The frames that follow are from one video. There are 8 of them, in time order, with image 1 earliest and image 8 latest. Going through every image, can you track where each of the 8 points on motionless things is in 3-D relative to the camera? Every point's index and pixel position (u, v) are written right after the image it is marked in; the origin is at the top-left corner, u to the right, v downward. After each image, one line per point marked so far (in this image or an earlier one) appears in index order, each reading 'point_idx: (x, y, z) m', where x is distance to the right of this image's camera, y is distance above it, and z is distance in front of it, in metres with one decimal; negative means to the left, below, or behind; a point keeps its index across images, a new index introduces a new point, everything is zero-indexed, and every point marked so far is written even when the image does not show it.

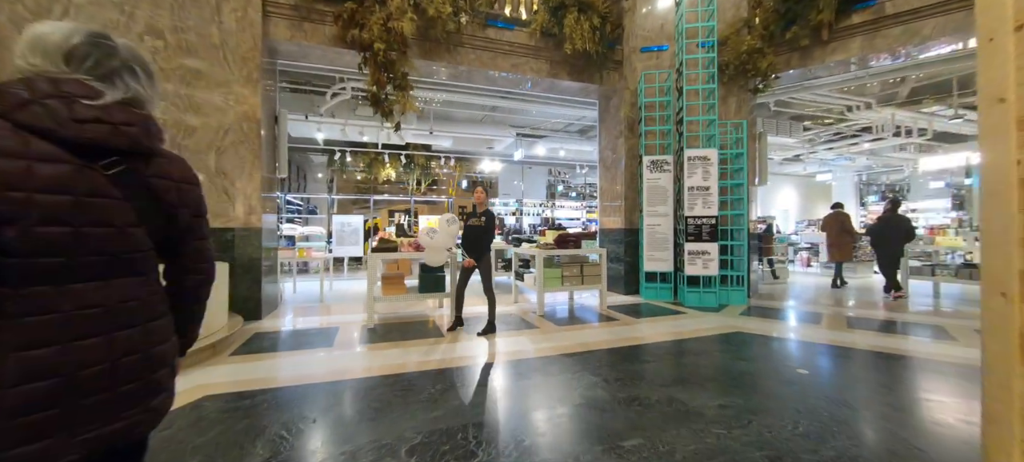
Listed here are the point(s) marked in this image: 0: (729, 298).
0: (+3.3, -1.0, +5.6) m
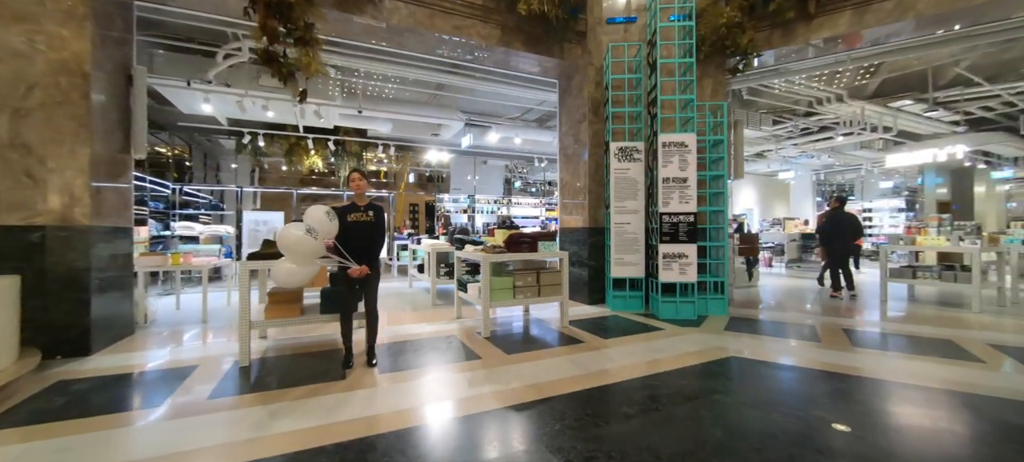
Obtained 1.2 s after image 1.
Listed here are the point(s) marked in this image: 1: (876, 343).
0: (+2.5, -1.0, +4.8) m
1: (+3.8, -1.1, +3.9) m
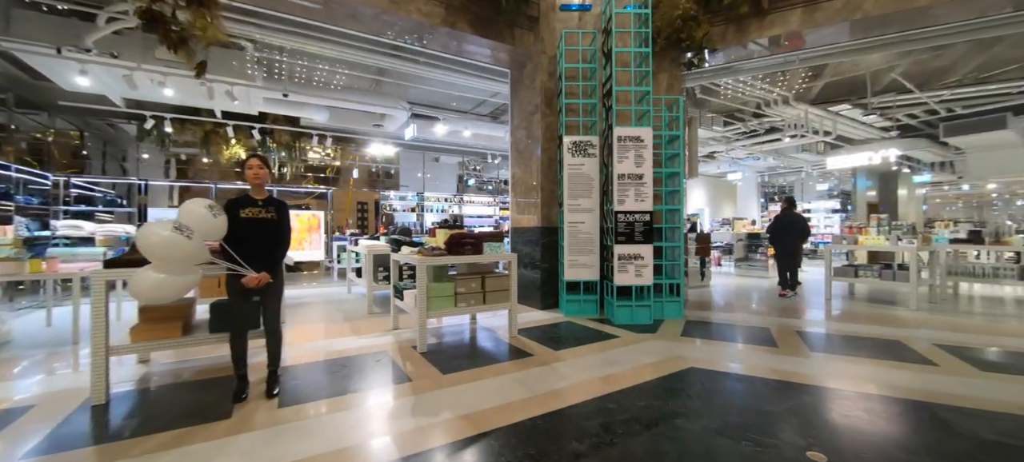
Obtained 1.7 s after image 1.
0: (+1.9, -1.0, +4.5) m
1: (+3.3, -1.1, +3.8) m
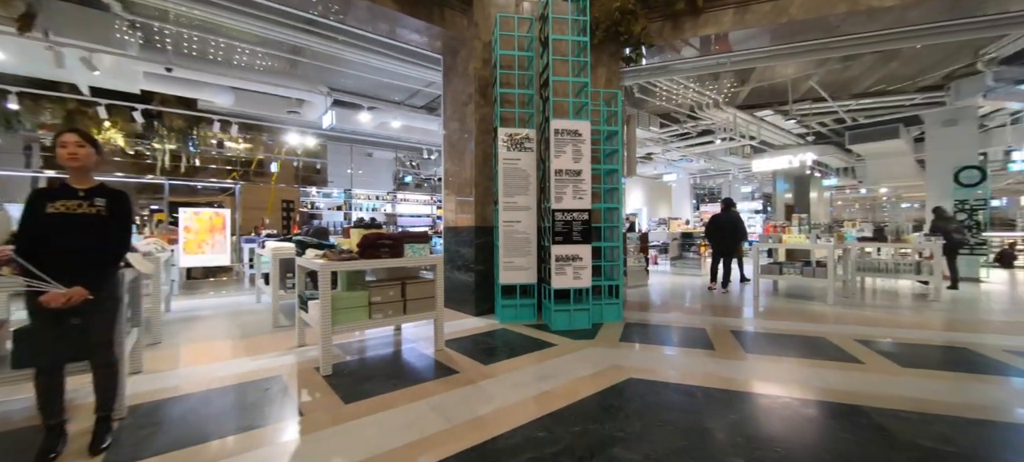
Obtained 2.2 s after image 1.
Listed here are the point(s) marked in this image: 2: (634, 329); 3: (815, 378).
0: (+1.1, -1.0, +4.3) m
1: (+2.6, -1.1, +3.8) m
2: (+1.4, -1.1, +4.1) m
3: (+2.2, -1.1, +2.7) m
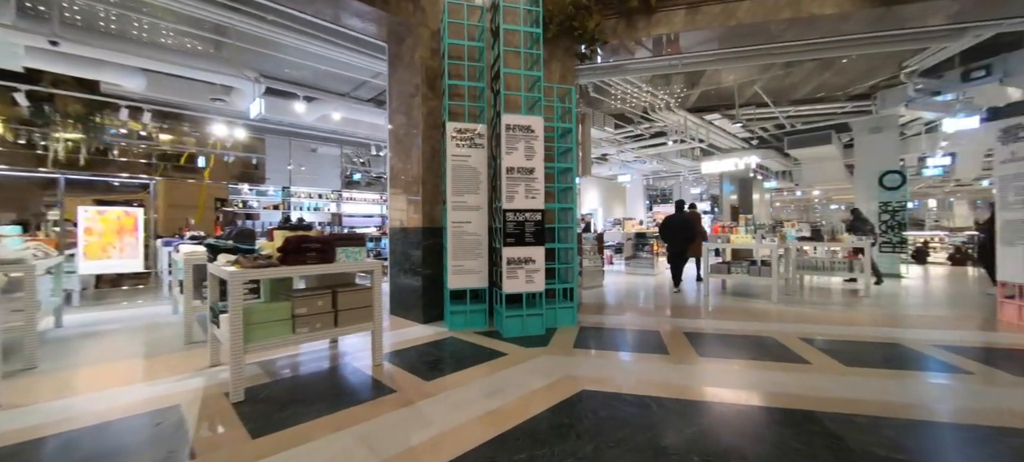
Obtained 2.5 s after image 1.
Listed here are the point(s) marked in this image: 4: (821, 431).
0: (+0.5, -1.0, +4.2) m
1: (+2.1, -1.1, +3.8) m
2: (+0.8, -1.1, +4.0) m
3: (+1.8, -1.1, +2.7) m
4: (+1.6, -1.0, +1.9) m
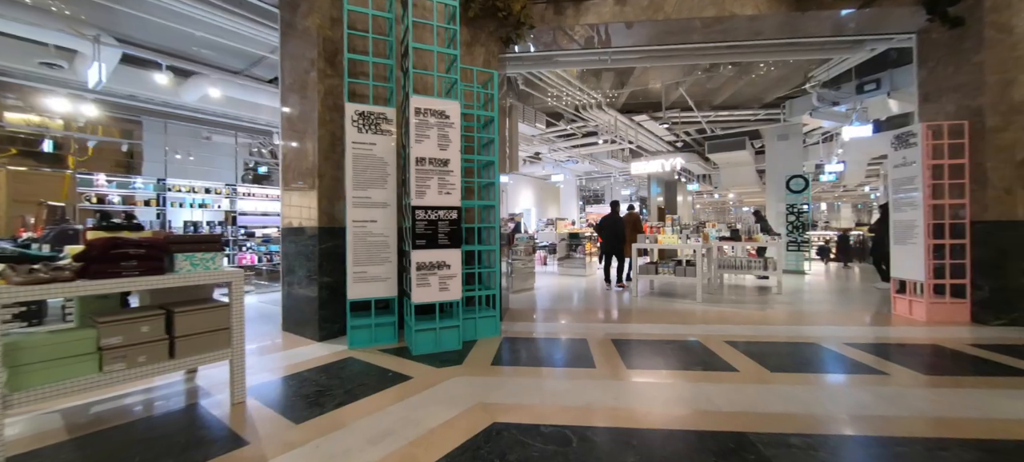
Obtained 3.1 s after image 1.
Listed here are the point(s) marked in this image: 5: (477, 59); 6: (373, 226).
0: (-0.3, -1.0, +3.7) m
1: (+1.3, -1.1, +3.6) m
2: (0.0, -1.1, +3.6) m
3: (+1.2, -1.1, +2.4) m
4: (+1.1, -1.0, +1.7) m
5: (-0.4, +2.0, +4.3) m
6: (-1.3, 0.0, +3.5) m
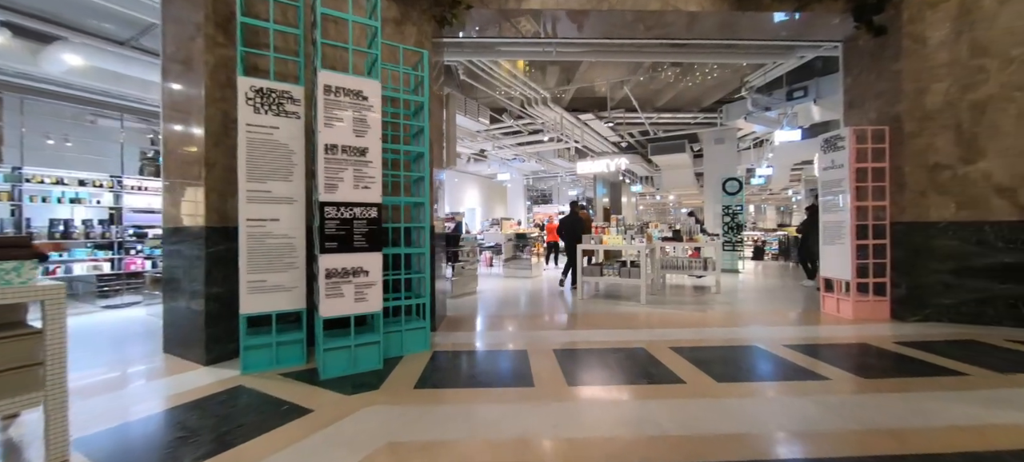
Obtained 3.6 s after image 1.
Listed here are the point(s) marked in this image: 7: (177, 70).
0: (-0.9, -1.0, +3.3) m
1: (+0.7, -1.1, +3.3) m
2: (-0.6, -1.1, +3.2) m
3: (+0.8, -1.1, +2.2) m
4: (+0.7, -1.0, +1.4) m
5: (-1.1, +2.0, +3.8) m
6: (-1.8, 0.0, +2.9) m
7: (-3.0, +1.4, +3.3) m
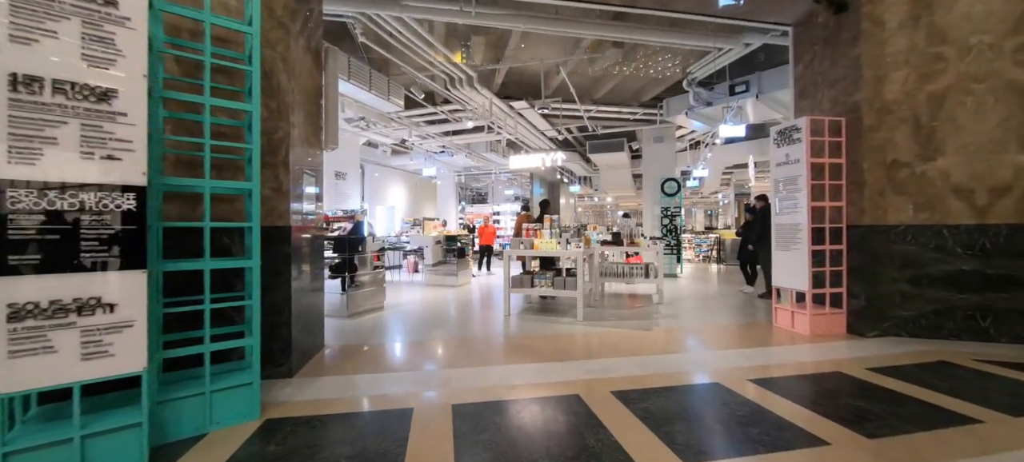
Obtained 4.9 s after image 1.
0: (-1.6, -1.0, +2.1) m
1: (-0.1, -1.1, +2.4) m
2: (-1.3, -1.1, +2.0) m
3: (+0.2, -1.1, +1.3) m
4: (+0.3, -1.1, +0.5) m
5: (-1.8, +2.0, +2.6) m
6: (-2.5, 0.0, +1.6) m
7: (-3.7, +1.4, +1.8) m
